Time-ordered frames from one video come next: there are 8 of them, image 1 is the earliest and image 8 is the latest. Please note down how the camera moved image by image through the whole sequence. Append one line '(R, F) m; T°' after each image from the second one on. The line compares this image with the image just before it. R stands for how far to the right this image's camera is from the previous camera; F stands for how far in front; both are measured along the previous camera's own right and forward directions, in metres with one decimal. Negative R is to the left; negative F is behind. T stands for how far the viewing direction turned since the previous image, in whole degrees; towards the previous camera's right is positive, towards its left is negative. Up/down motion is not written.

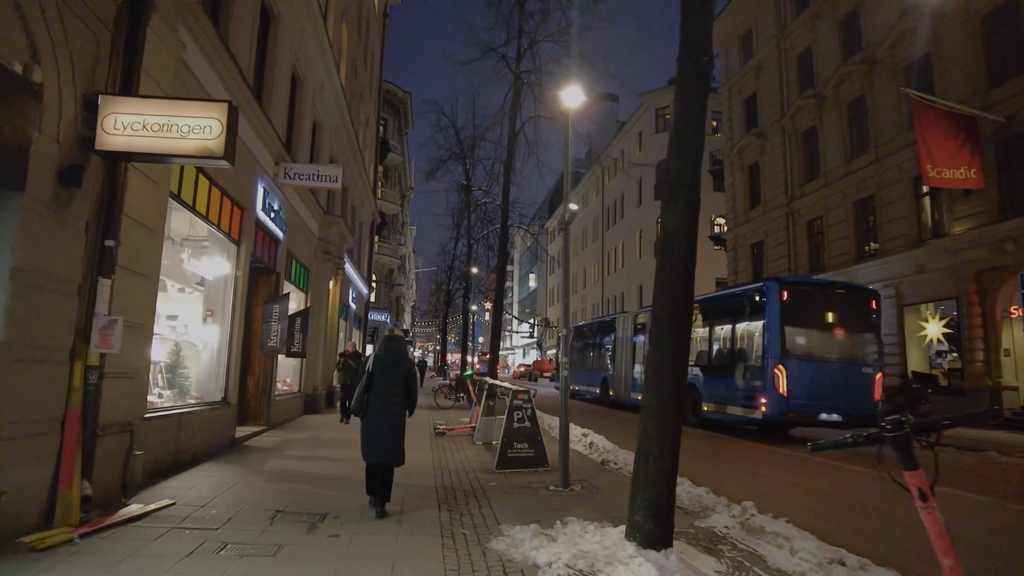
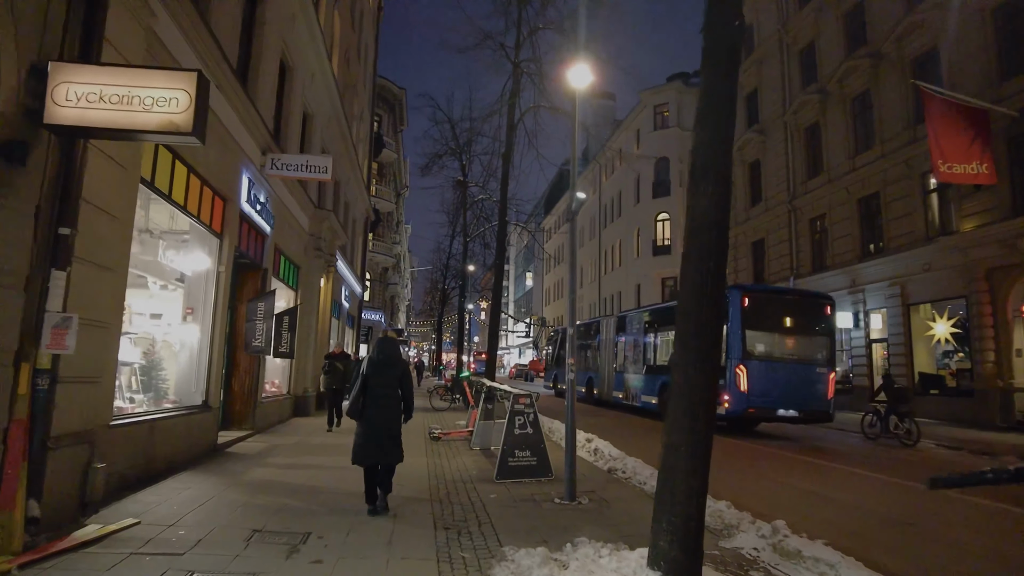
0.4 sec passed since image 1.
(-0.1, +0.6) m; 0°
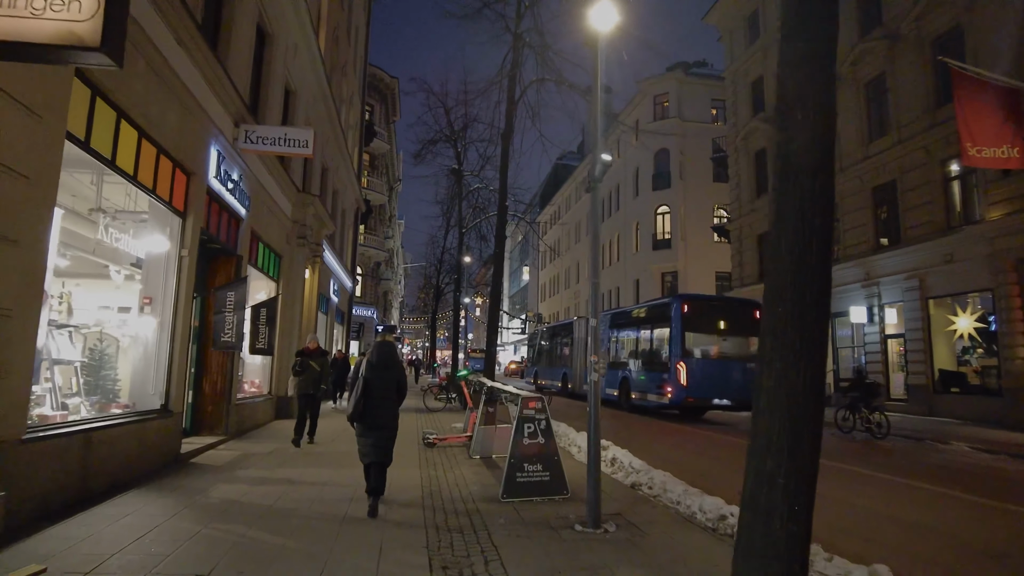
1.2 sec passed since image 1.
(-0.2, +1.1) m; +1°
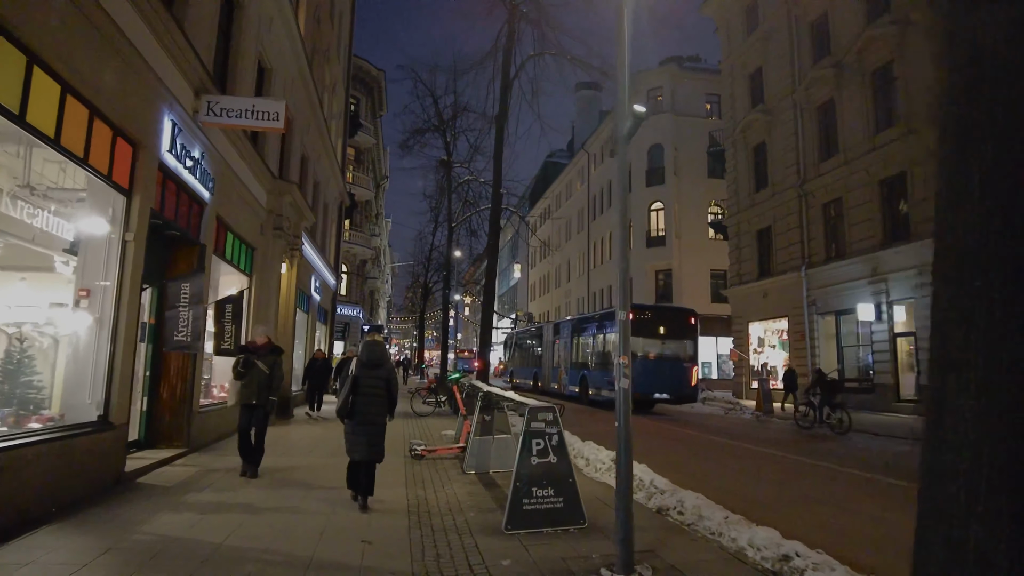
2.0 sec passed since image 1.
(-0.1, +1.1) m; +1°
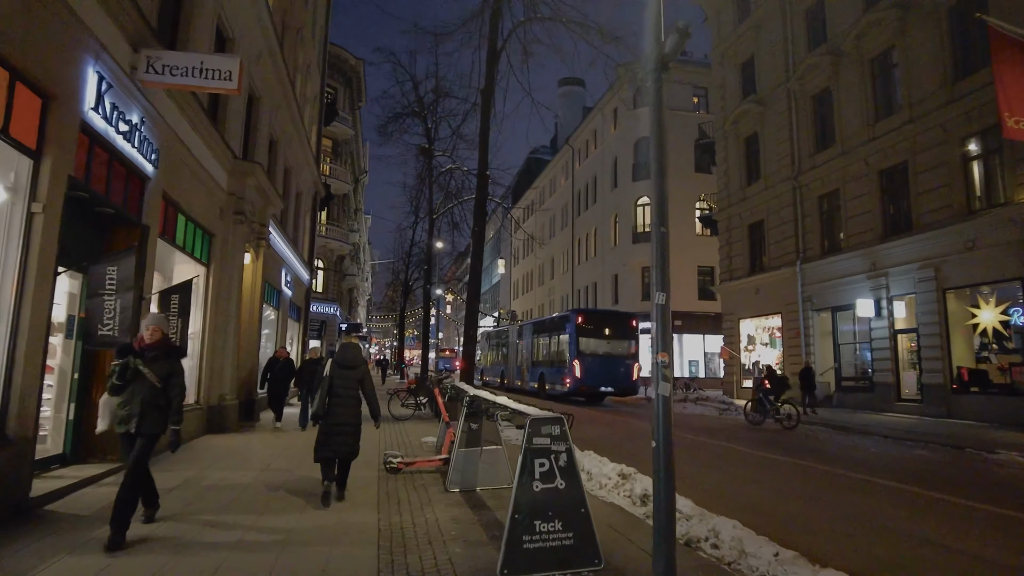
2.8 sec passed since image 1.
(-0.1, +1.1) m; +2°
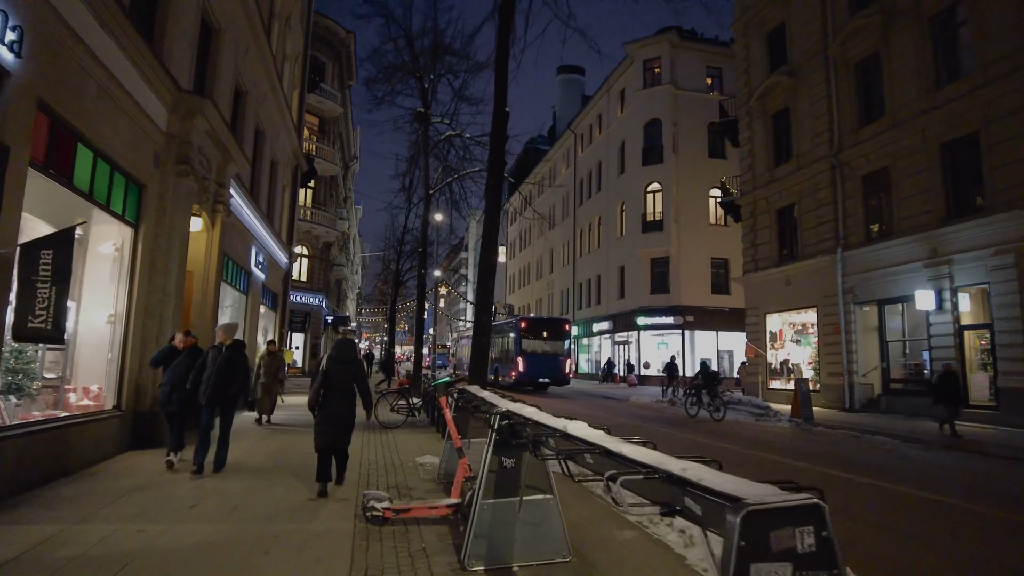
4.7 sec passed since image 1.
(-0.5, +2.7) m; +1°
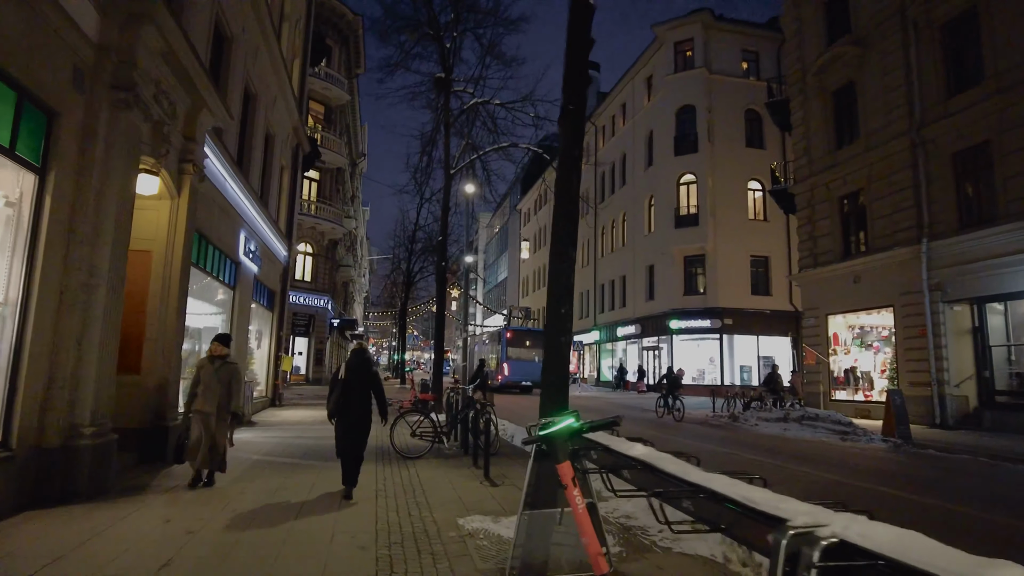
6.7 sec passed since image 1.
(-0.7, +2.8) m; -1°
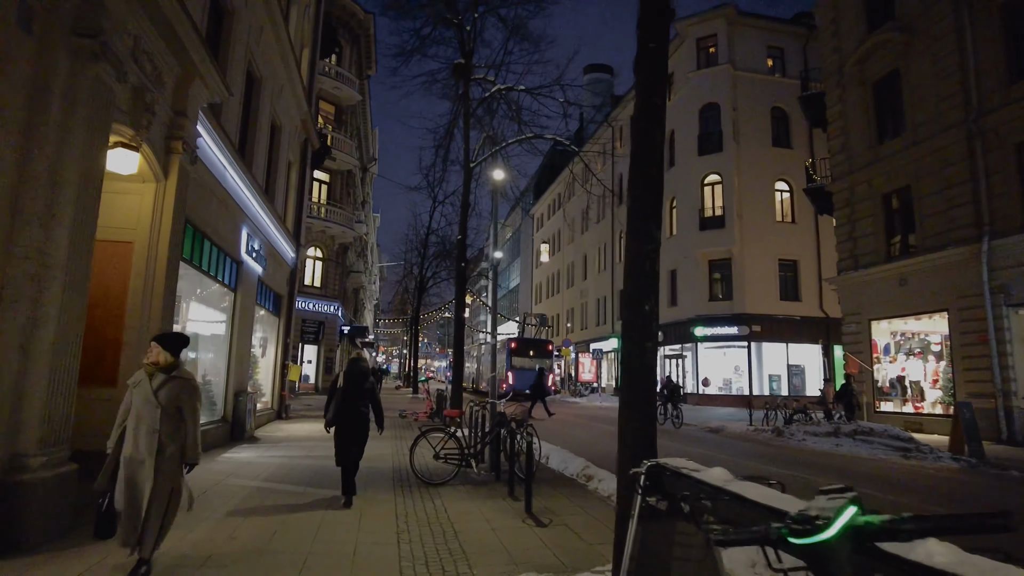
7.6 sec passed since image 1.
(-0.4, +1.3) m; -1°
